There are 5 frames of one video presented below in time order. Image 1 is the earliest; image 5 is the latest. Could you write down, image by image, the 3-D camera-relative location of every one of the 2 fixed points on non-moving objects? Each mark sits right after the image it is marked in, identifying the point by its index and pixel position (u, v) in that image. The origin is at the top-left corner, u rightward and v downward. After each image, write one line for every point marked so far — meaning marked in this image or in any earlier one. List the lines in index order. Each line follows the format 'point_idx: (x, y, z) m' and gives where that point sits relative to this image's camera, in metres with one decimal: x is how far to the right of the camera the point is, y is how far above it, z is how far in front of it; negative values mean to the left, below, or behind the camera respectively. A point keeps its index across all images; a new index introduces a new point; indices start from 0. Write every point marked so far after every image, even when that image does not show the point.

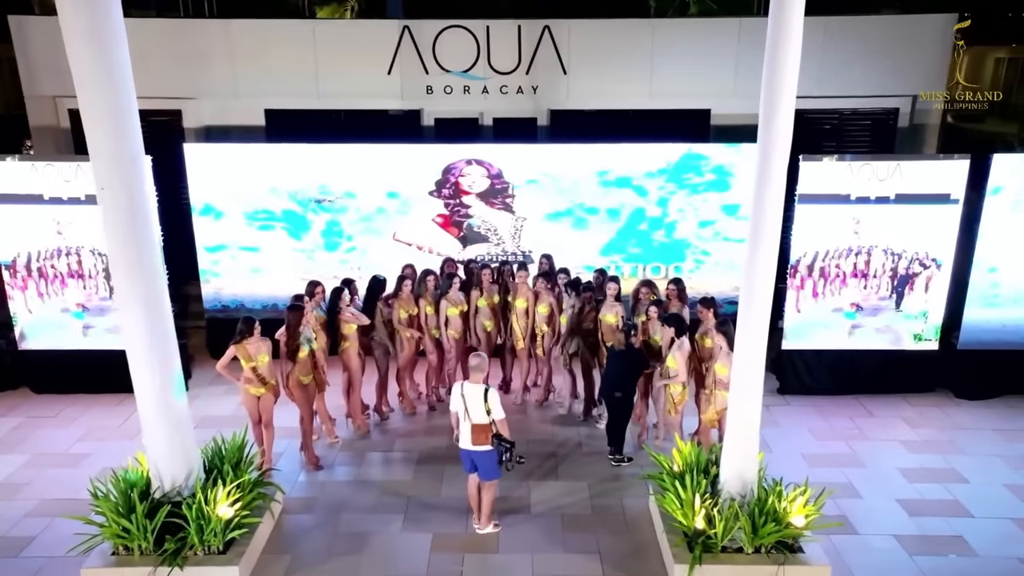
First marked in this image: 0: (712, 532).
0: (+1.3, -1.6, +4.8) m
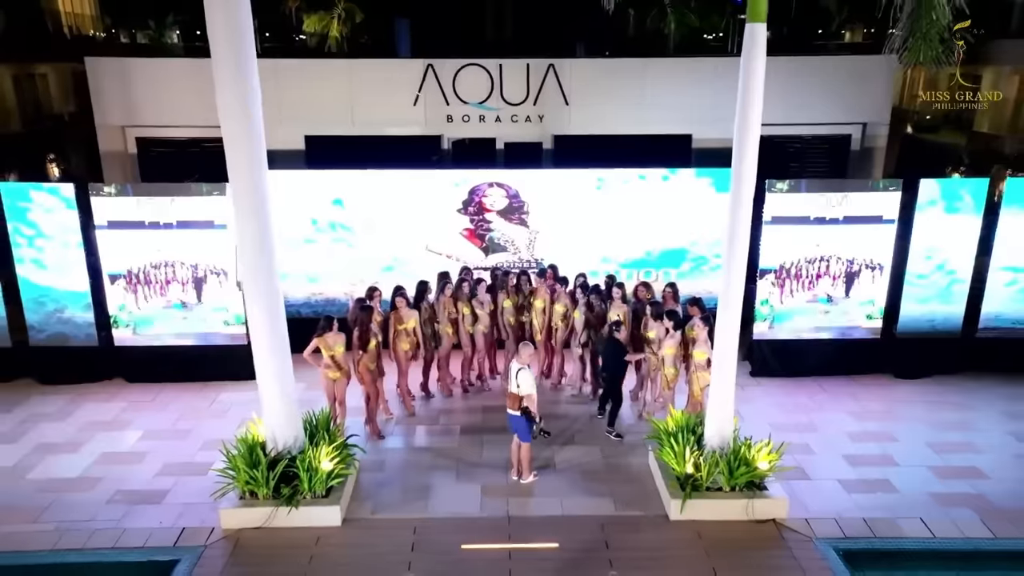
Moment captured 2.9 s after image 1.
0: (+1.7, -1.6, +6.3) m
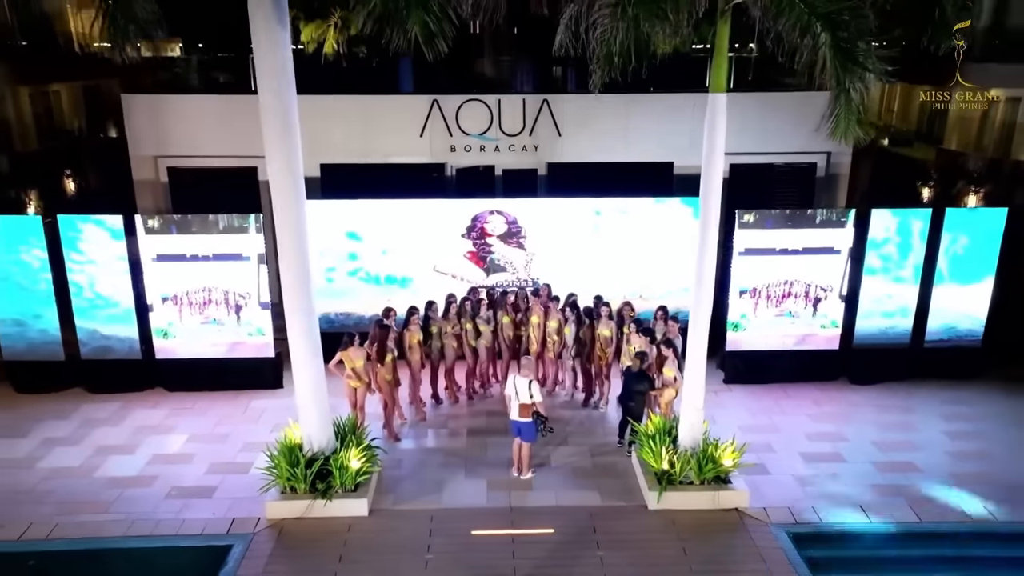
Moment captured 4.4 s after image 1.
0: (+1.7, -1.9, +7.4) m
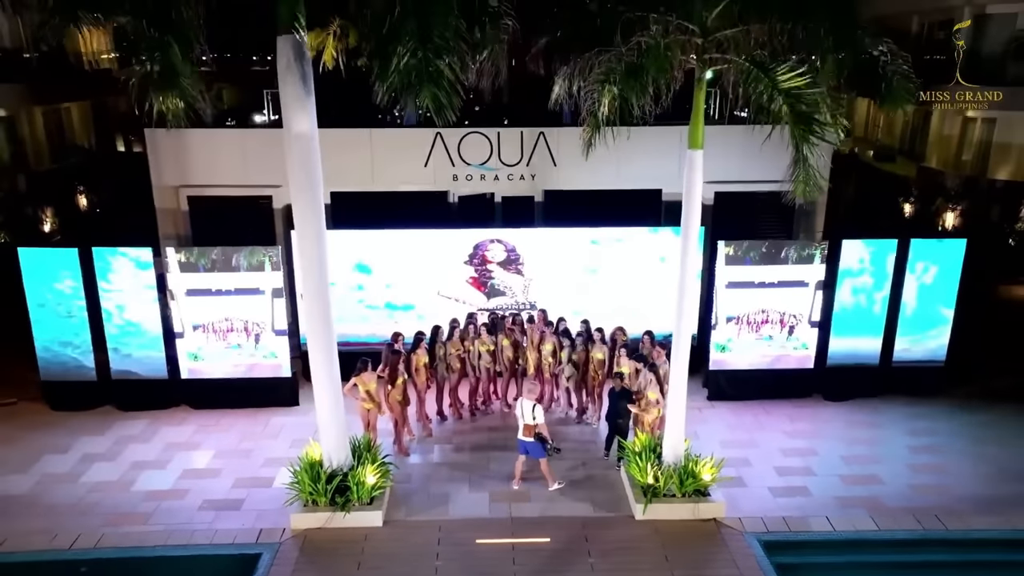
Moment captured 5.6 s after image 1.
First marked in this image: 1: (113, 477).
0: (+1.7, -2.3, +8.2) m
1: (-5.0, -2.4, +8.9) m
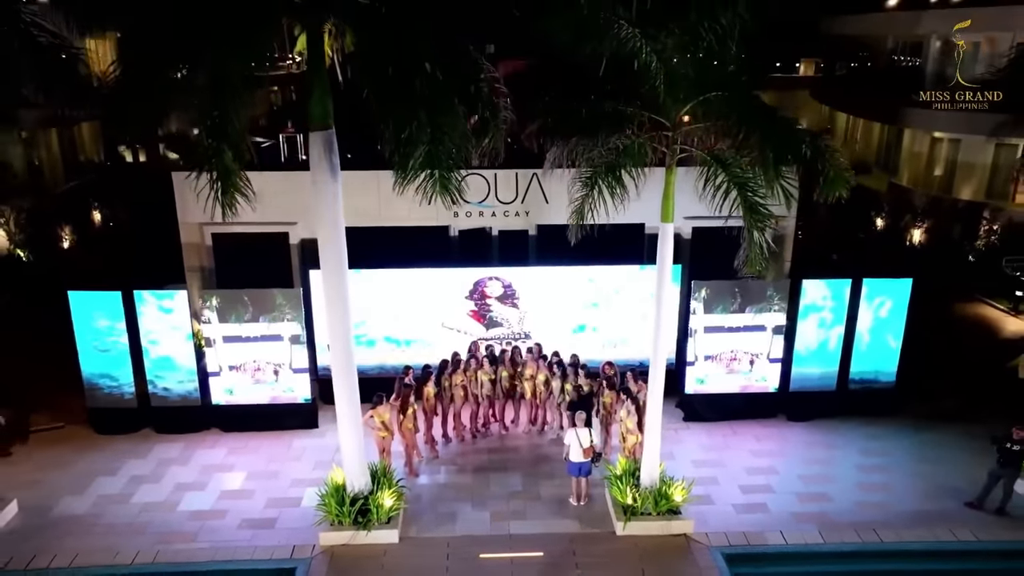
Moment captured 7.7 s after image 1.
0: (+1.6, -2.9, +9.5) m
1: (-5.0, -3.0, +10.1) m
